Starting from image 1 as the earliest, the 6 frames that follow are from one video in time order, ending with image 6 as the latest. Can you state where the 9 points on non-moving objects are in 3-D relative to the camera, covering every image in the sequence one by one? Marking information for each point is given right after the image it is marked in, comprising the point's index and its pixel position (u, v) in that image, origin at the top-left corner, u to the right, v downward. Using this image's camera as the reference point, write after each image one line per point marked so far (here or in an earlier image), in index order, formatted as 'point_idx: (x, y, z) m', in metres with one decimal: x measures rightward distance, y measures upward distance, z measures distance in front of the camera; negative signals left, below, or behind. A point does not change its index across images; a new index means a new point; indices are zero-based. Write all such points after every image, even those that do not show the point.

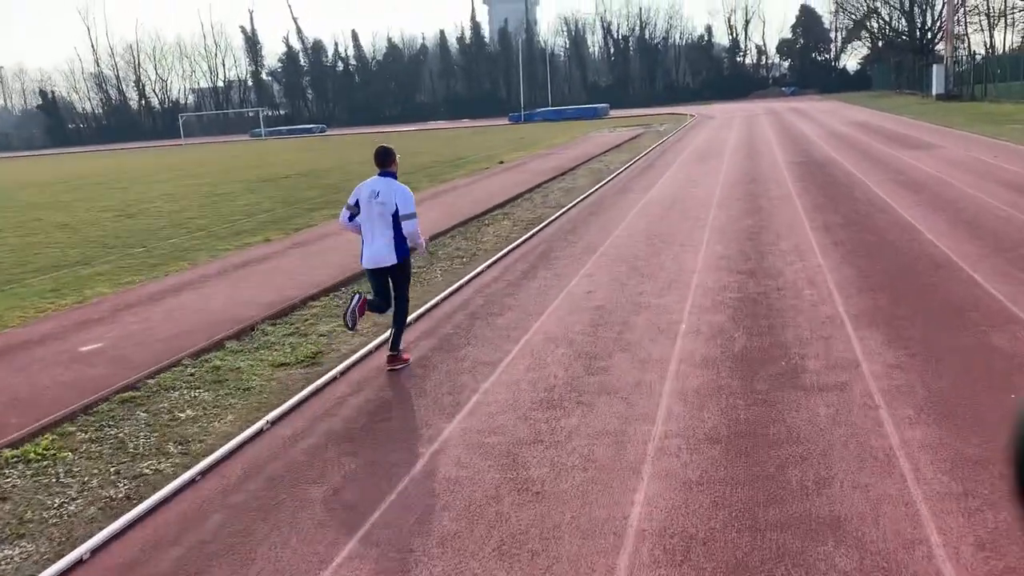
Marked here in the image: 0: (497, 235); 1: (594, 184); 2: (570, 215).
0: (-0.2, +0.8, +12.1) m
1: (+1.9, +2.4, +18.2) m
2: (+1.0, +1.2, +13.4) m
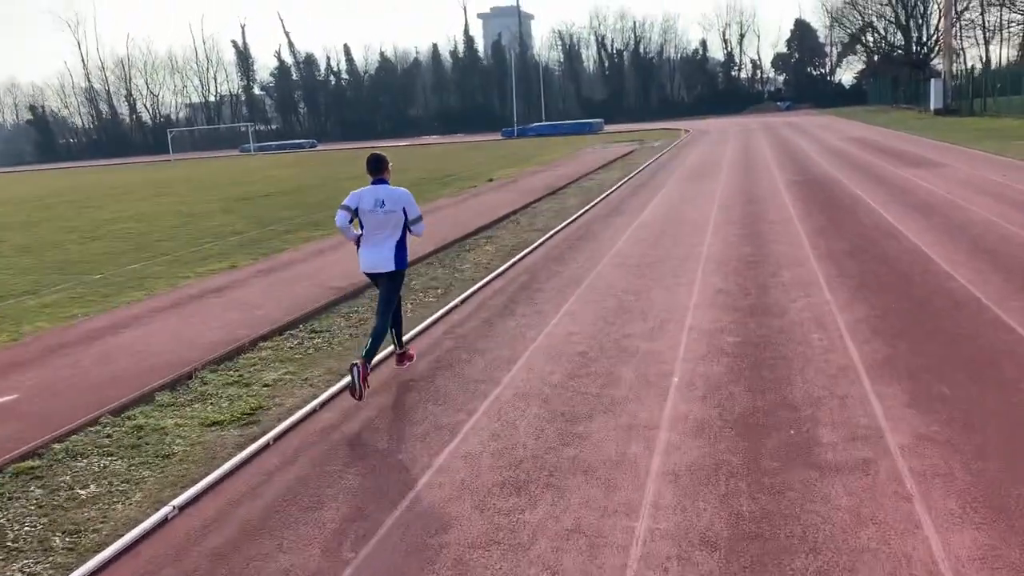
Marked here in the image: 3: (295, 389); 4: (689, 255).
0: (-0.5, +0.4, +11.3) m
1: (+1.6, +1.9, +17.4) m
2: (+0.7, +0.8, +12.6) m
3: (-1.7, -0.8, +6.5) m
4: (+2.2, +0.4, +10.1) m
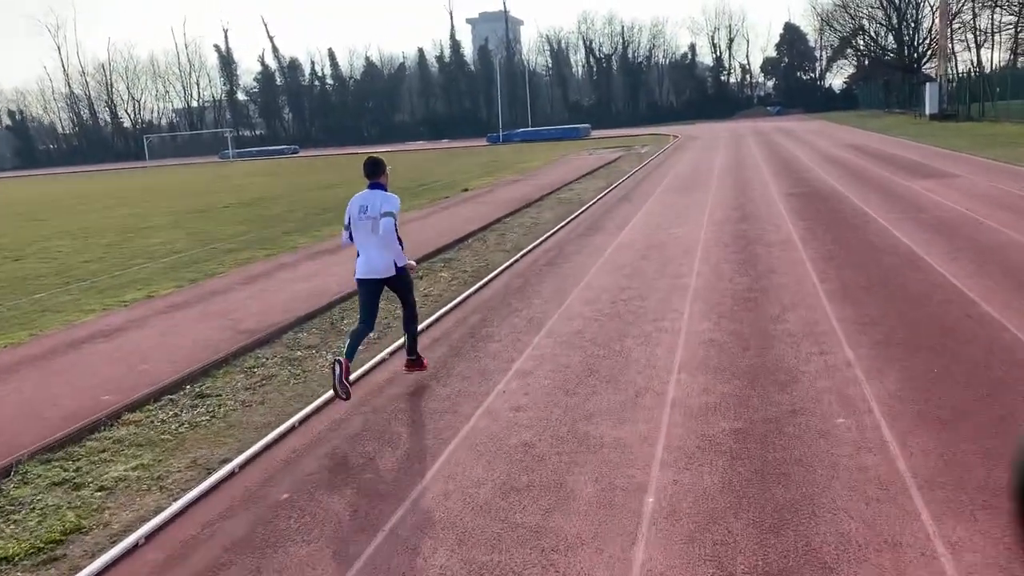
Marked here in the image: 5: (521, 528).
0: (-1.0, -0.1, +9.6) m
1: (+1.0, +1.4, +15.8) m
2: (+0.2, +0.3, +10.9) m
3: (-2.2, -1.2, +4.8) m
4: (+1.7, 0.0, +8.5) m
5: (0.0, -1.1, +3.8) m
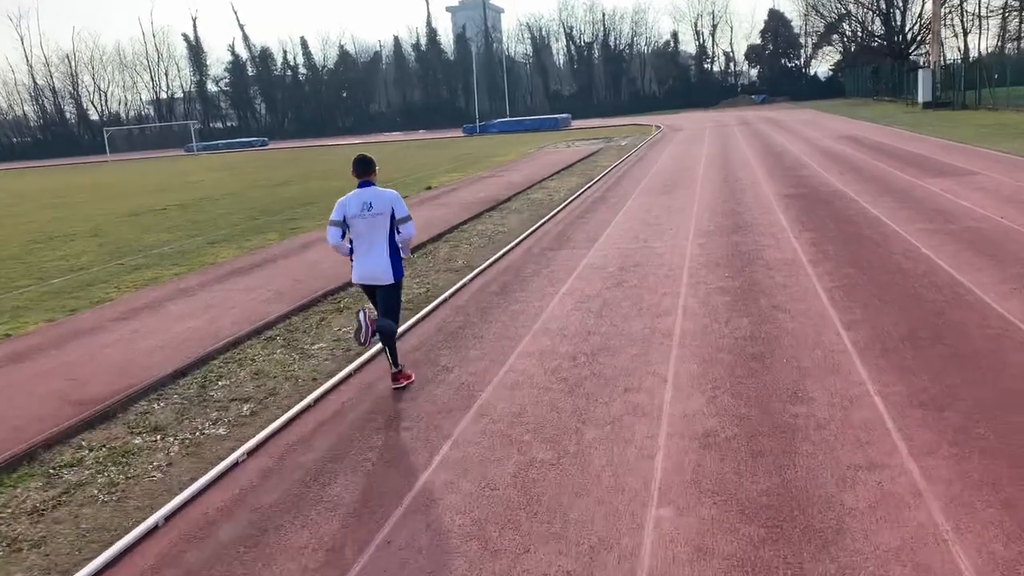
0: (-1.6, -0.5, +7.6) m
1: (+0.2, +1.1, +13.8) m
2: (-0.4, 0.0, +8.9) m
3: (-2.7, -1.7, +2.7) m
4: (+1.1, -0.4, +6.5) m
5: (-0.4, -1.6, +1.7) m
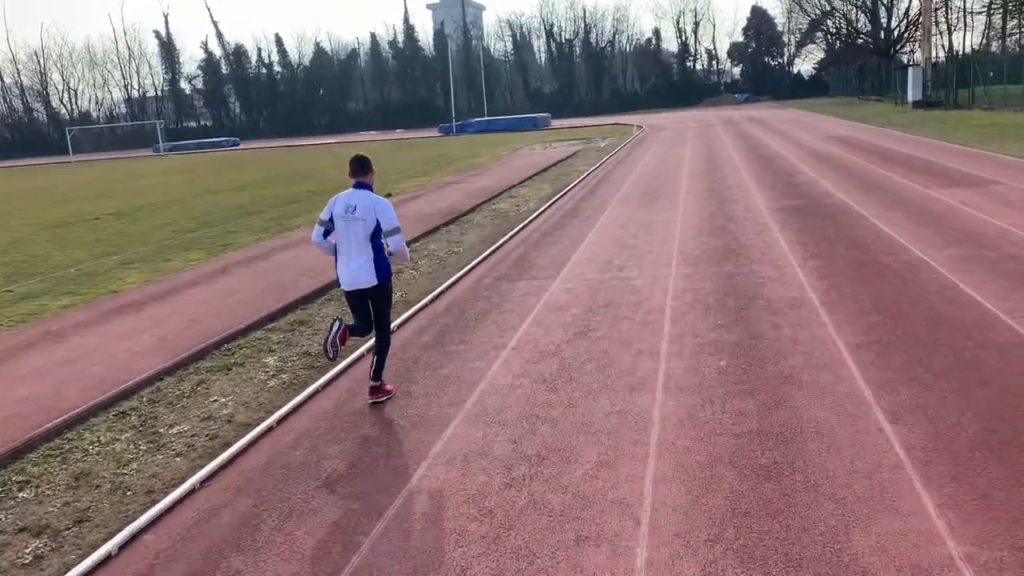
0: (-2.1, -0.9, +5.7) m
1: (-0.4, +0.7, +12.0) m
2: (-1.0, -0.4, +7.1) m
3: (-3.1, -2.1, +0.8) m
4: (+0.7, -0.8, +4.7) m
5: (-0.8, -2.0, -0.1) m
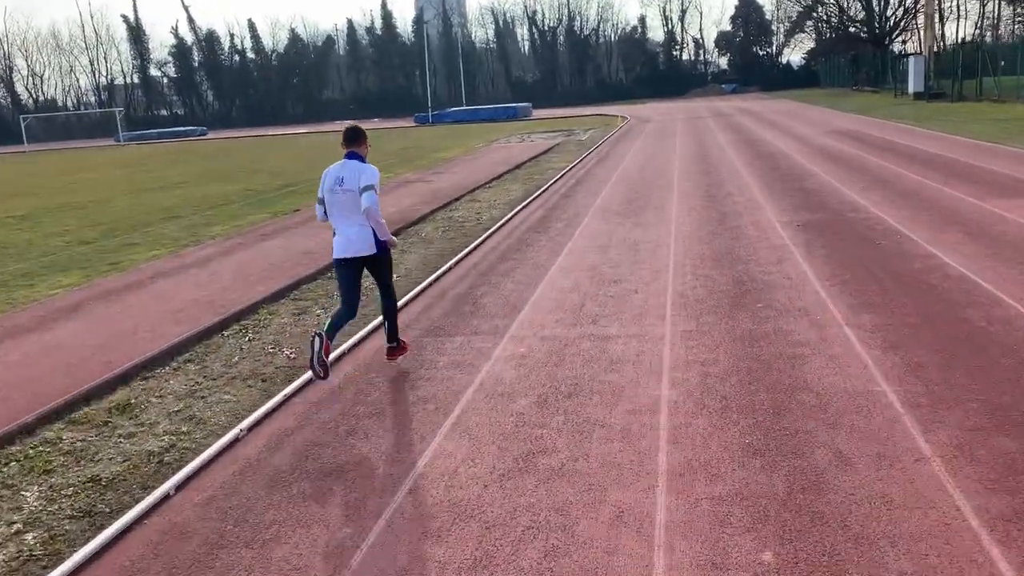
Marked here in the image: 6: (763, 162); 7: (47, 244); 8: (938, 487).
0: (-2.6, -1.4, +3.2) m
1: (-1.0, +0.2, +9.4) m
2: (-1.5, -0.9, +4.5) m
3: (-3.5, -2.7, -1.7) m
4: (+0.2, -1.3, +2.2) m
5: (-1.2, -2.6, -2.6) m
6: (+5.0, +2.5, +15.8) m
7: (-7.9, +0.7, +13.5) m
8: (+1.9, -0.9, +3.5) m
